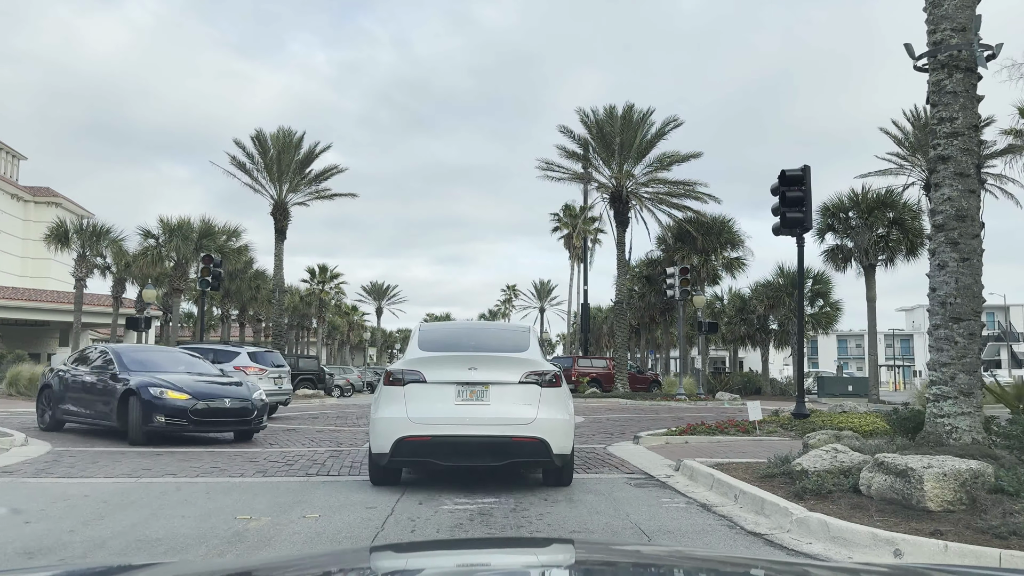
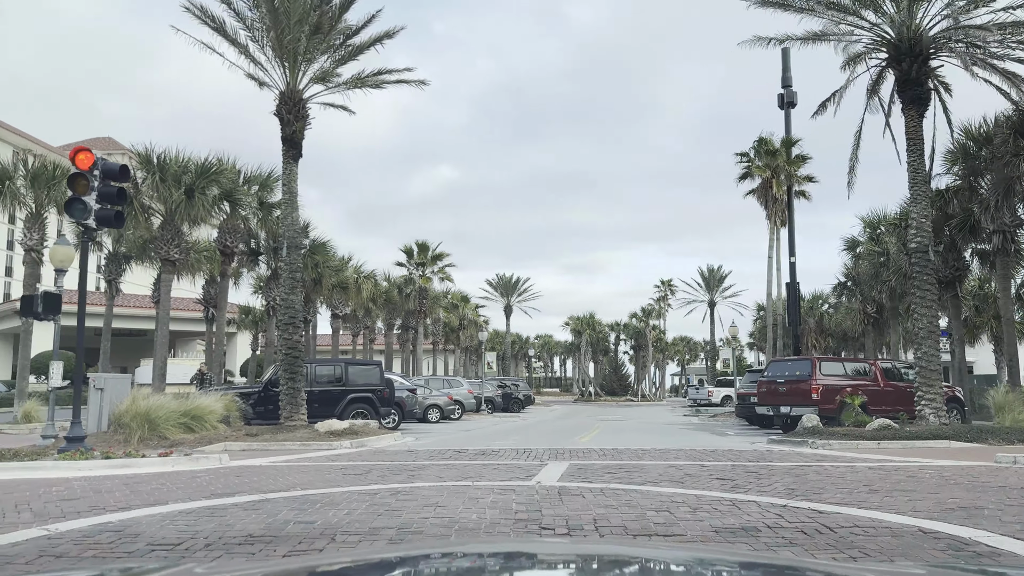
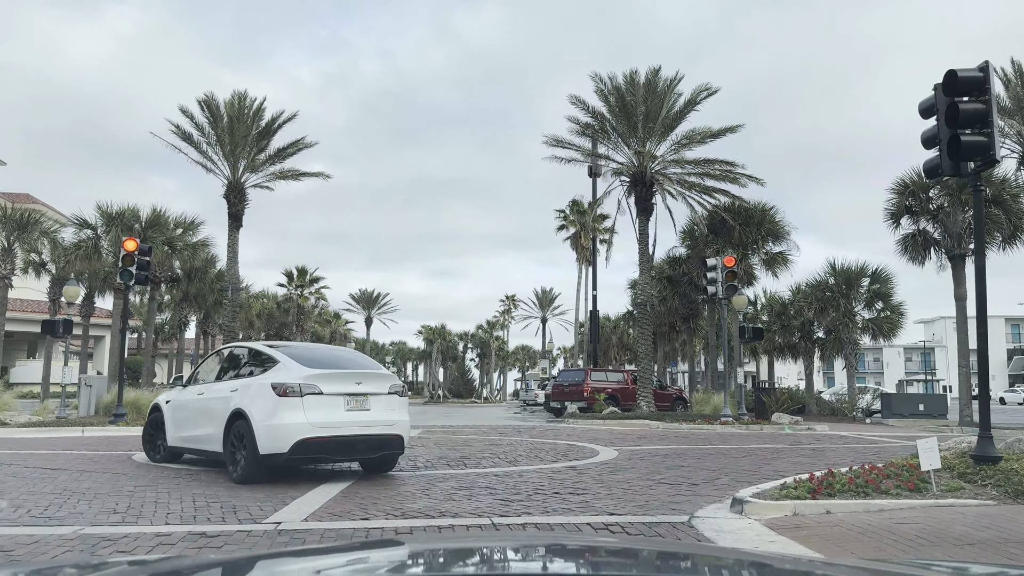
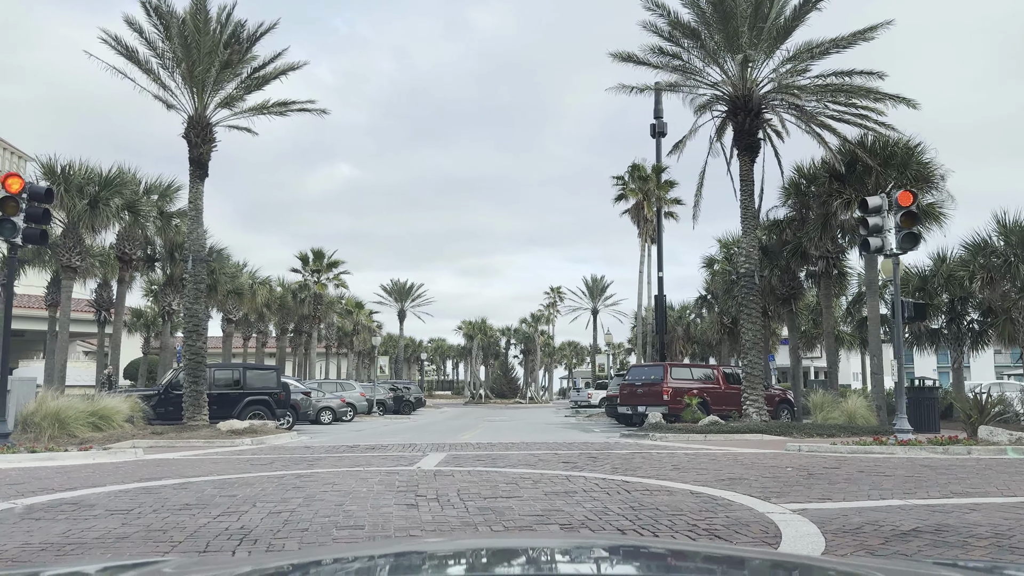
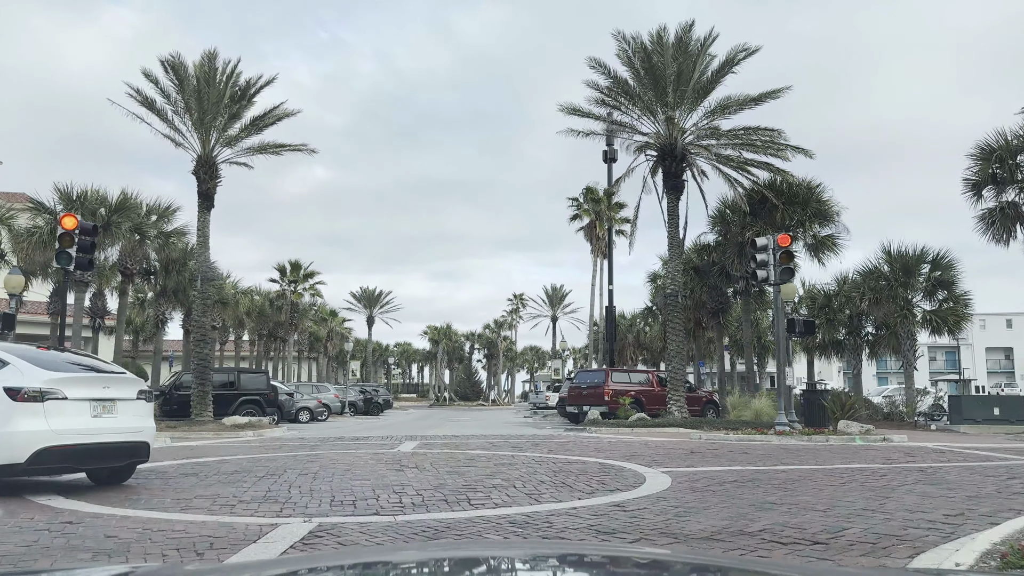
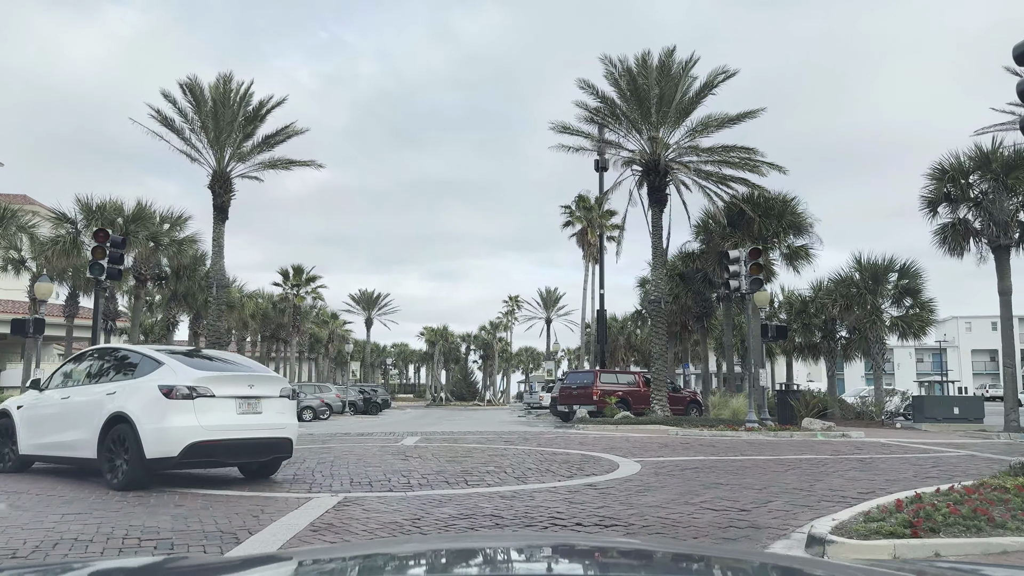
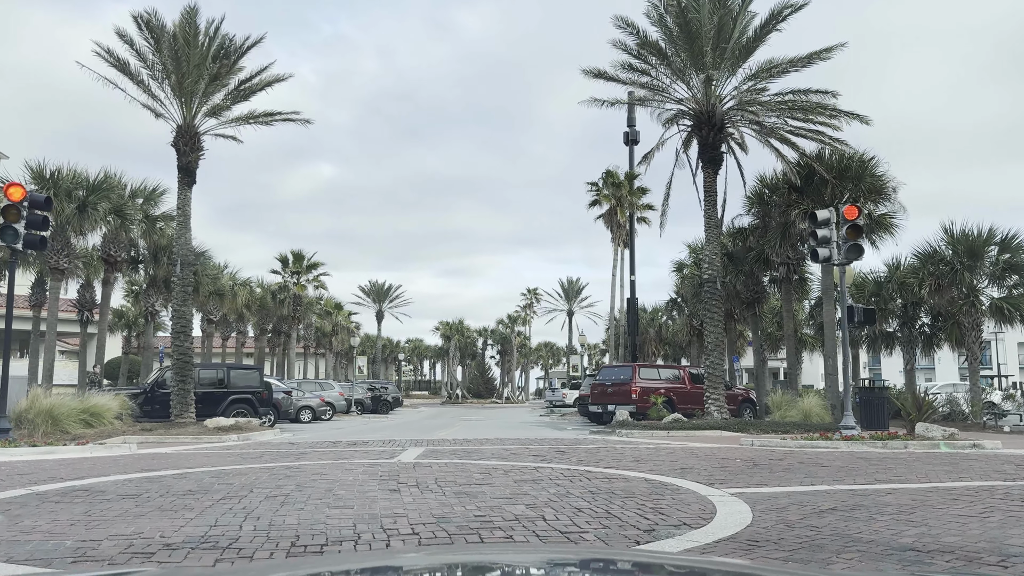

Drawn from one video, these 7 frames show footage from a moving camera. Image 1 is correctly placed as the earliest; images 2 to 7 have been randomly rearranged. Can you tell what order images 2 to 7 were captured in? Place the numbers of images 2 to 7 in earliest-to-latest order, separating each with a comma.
3, 6, 5, 7, 4, 2
